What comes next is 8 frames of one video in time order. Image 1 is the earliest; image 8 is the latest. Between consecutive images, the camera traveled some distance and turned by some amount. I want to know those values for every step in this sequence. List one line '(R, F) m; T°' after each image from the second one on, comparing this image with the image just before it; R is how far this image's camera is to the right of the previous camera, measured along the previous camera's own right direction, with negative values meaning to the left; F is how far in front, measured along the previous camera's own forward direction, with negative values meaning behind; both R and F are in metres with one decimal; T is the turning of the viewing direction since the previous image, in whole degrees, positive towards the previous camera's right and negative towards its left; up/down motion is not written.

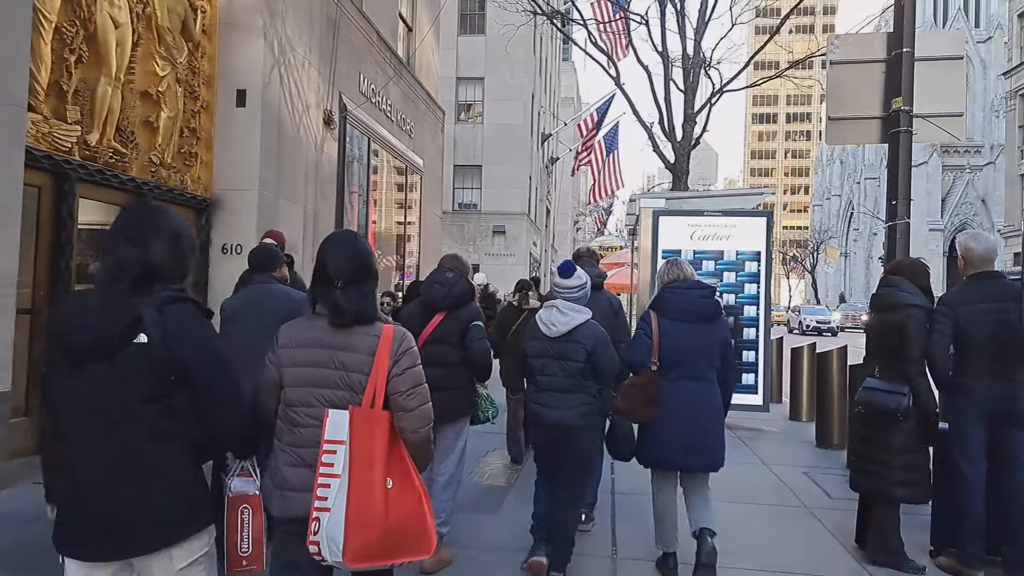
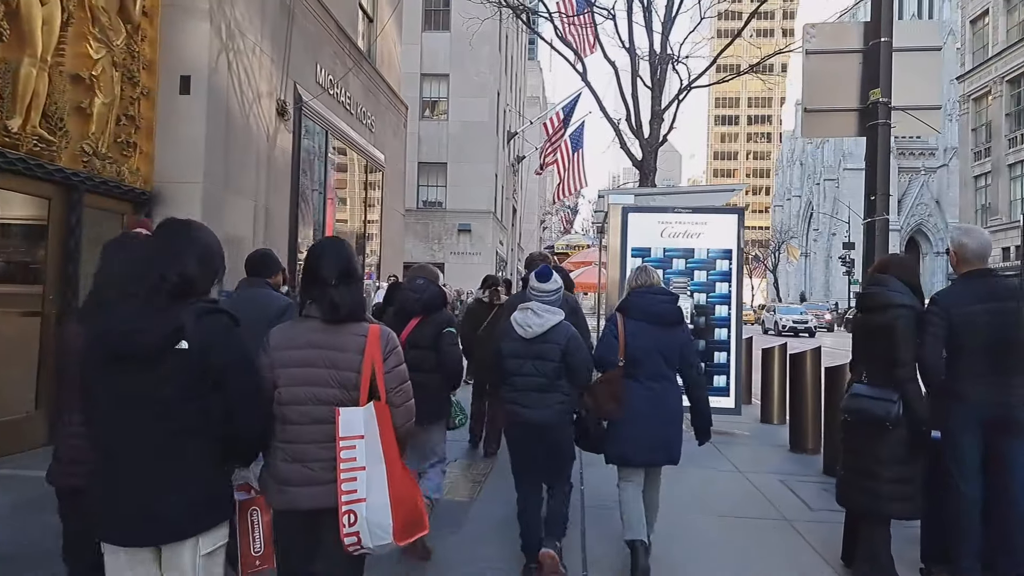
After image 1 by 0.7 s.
(0.0, +0.4) m; +3°
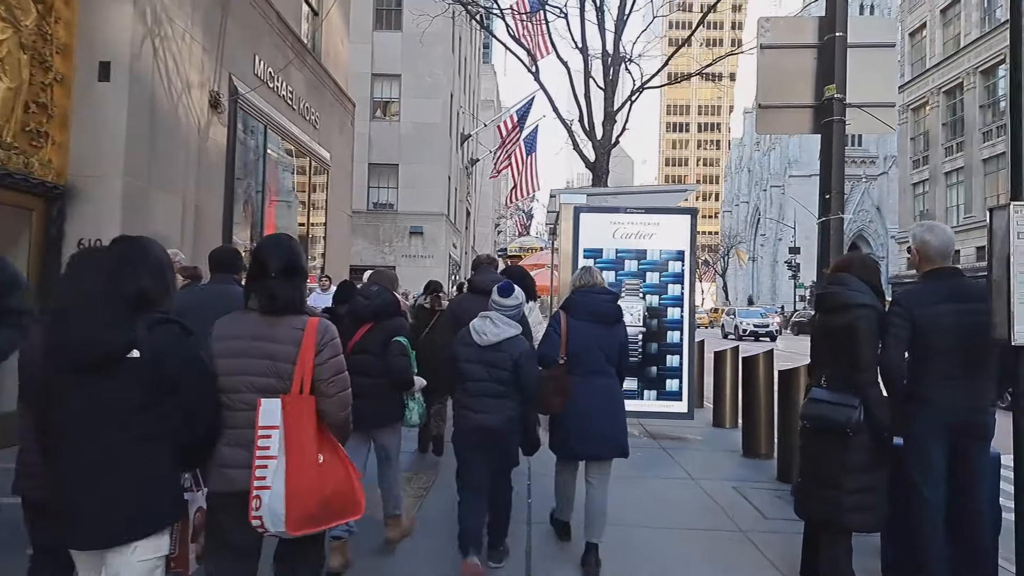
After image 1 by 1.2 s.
(+0.1, +0.3) m; +3°
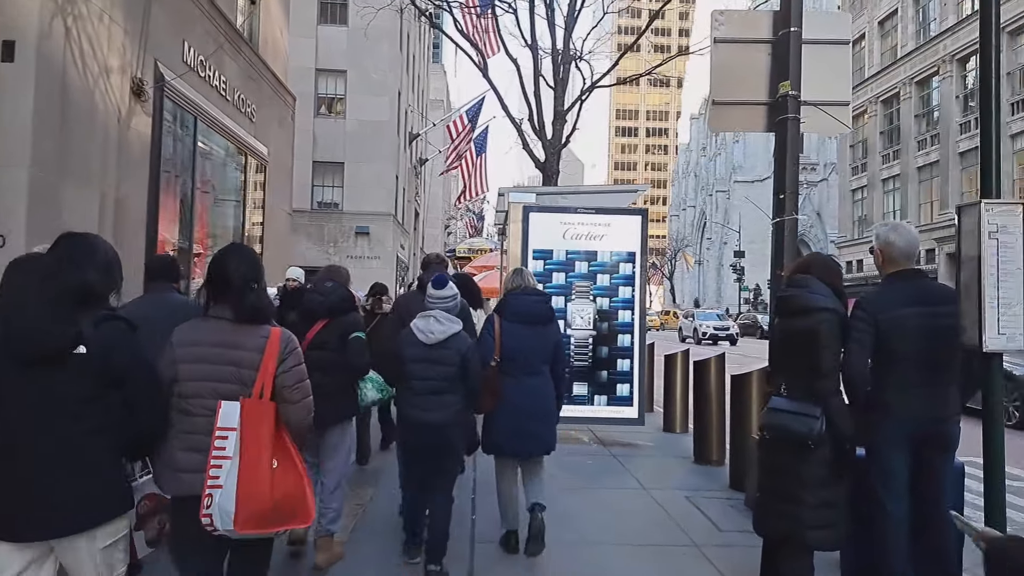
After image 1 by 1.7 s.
(0.0, +0.3) m; +4°
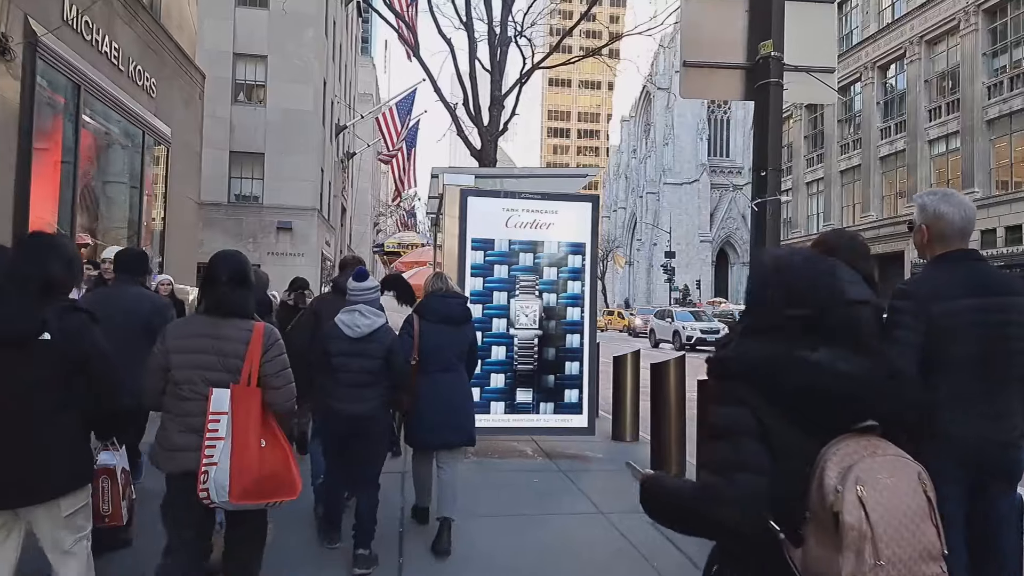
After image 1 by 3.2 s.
(0.0, +1.0) m; +5°
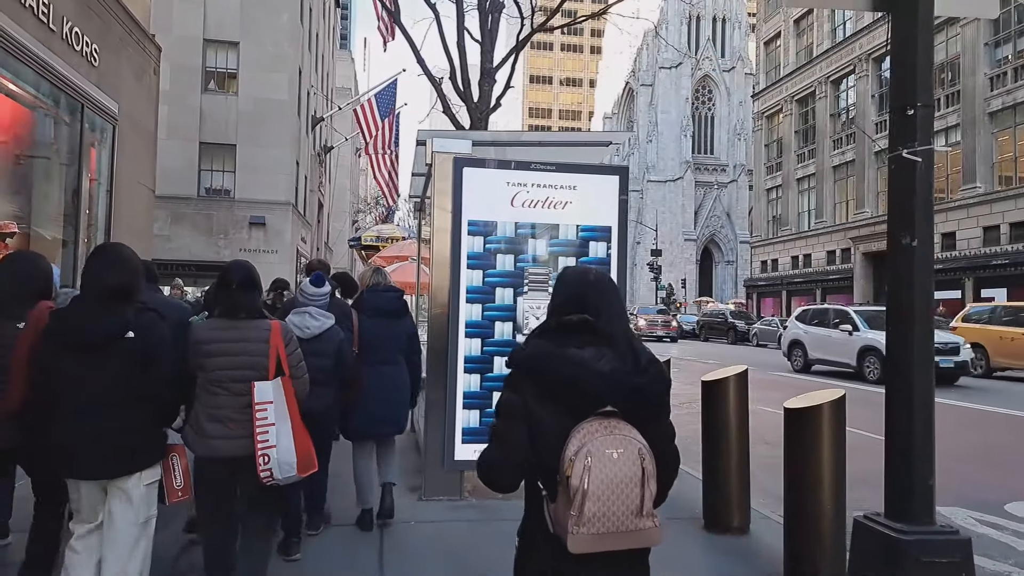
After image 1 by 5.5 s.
(-0.2, +1.6) m; +1°
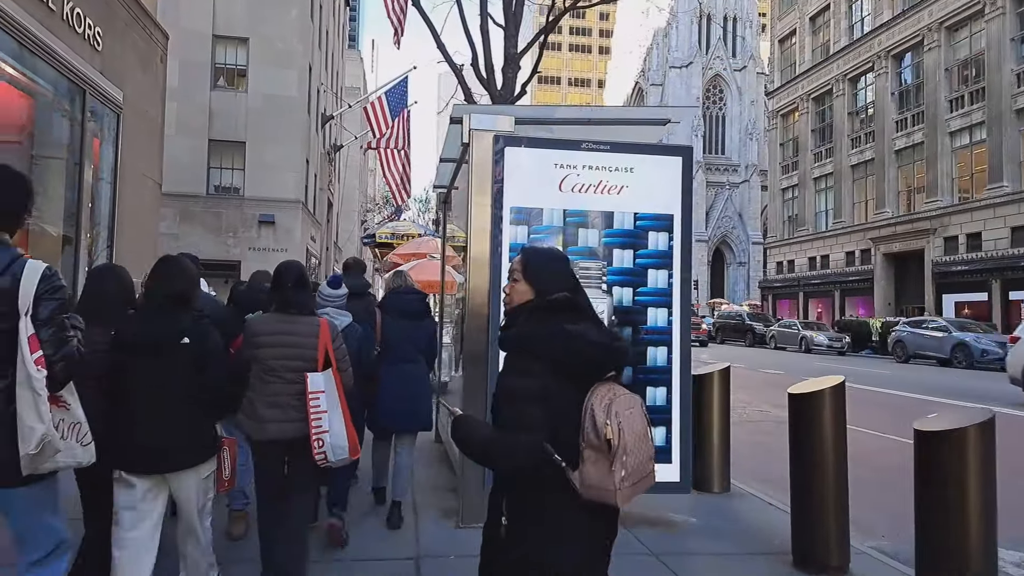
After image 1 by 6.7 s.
(-0.3, +0.7) m; -1°
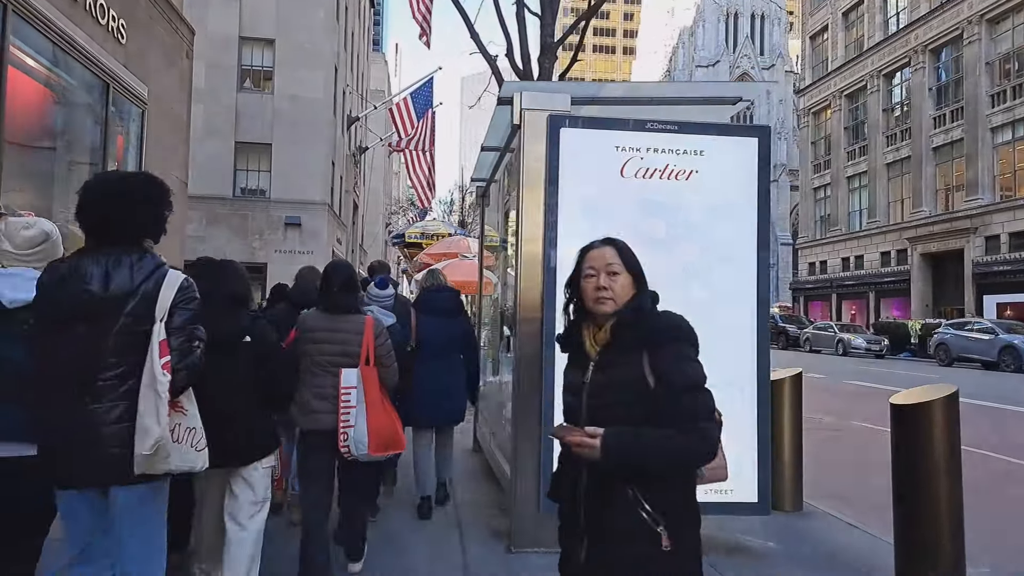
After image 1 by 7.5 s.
(-0.2, +0.5) m; -2°
